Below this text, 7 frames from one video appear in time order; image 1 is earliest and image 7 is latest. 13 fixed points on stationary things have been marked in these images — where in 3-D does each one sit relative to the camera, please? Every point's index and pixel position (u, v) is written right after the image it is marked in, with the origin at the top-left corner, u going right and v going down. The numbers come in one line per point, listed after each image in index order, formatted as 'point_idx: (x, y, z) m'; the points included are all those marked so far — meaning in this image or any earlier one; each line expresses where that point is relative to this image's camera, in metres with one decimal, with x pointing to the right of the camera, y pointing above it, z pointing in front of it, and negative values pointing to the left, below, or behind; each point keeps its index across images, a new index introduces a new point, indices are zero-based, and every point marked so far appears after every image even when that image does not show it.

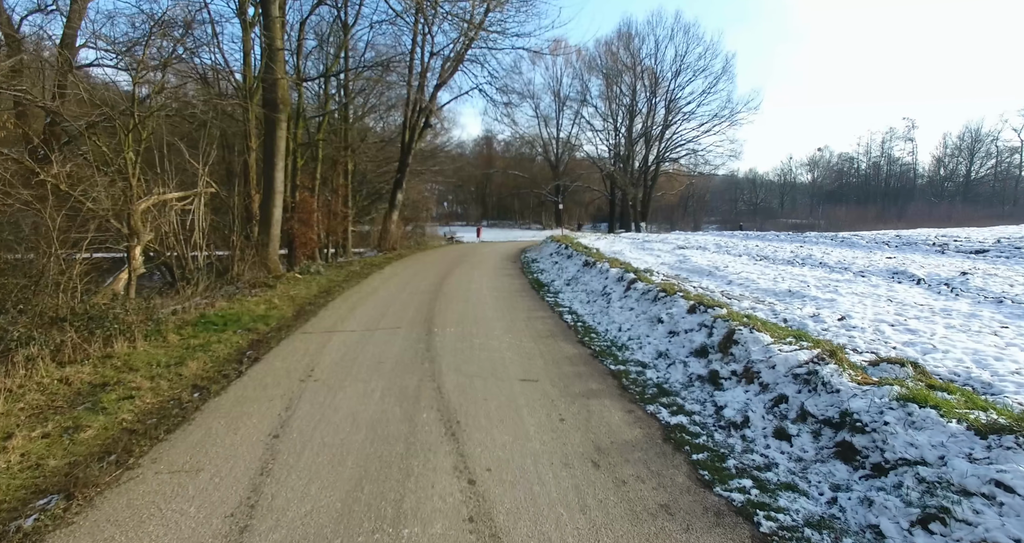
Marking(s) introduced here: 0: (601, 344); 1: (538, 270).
0: (+1.0, -0.9, +7.2) m
1: (+0.6, 0.0, +15.2) m
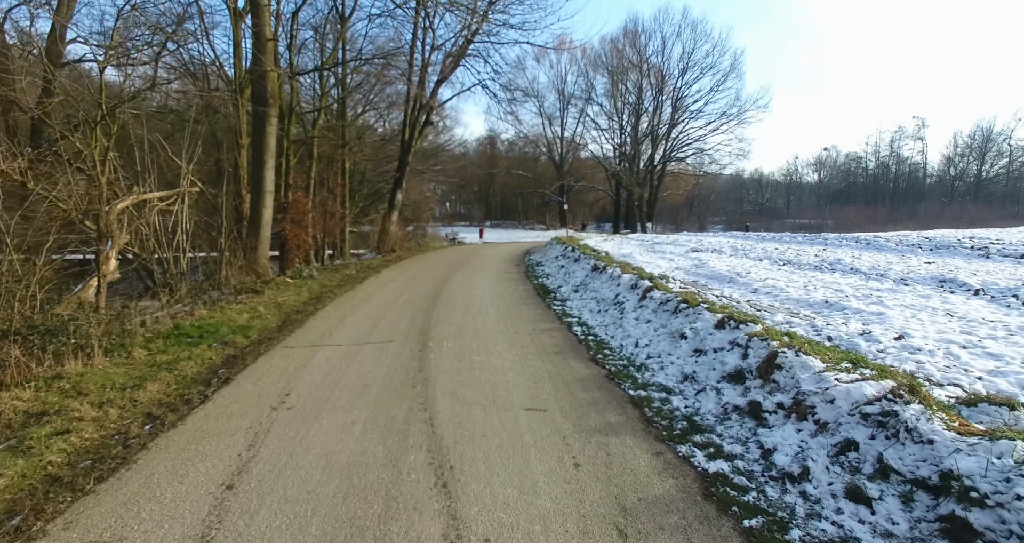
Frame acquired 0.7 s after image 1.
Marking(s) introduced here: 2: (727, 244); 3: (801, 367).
0: (+1.1, -1.0, +6.4) m
1: (+0.7, -0.1, +14.4) m
2: (+5.7, +0.7, +16.6) m
3: (+2.1, -0.7, +4.6) m
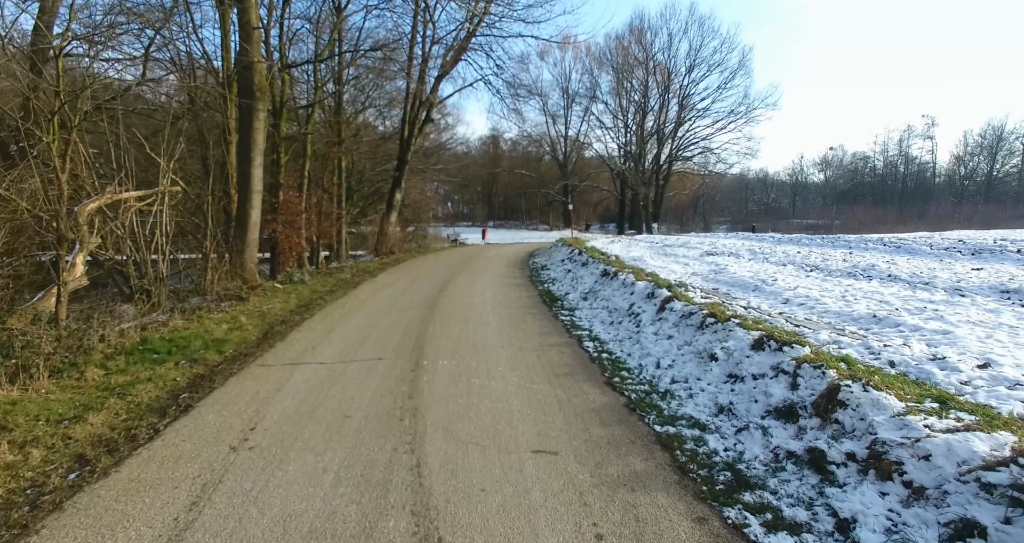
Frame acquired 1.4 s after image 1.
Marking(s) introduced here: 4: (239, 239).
0: (+1.1, -1.1, +5.5) m
1: (+0.8, -0.2, +13.5) m
2: (+5.8, +0.6, +15.7) m
3: (+2.1, -0.8, +3.7) m
4: (-5.5, +0.6, +12.7) m
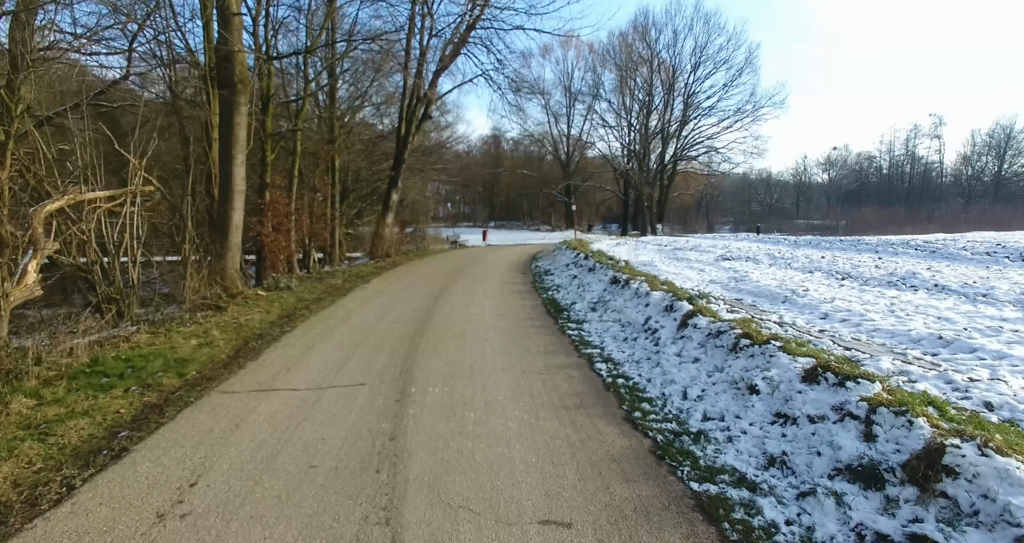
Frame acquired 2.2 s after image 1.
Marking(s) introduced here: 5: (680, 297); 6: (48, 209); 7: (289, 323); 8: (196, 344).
0: (+1.1, -1.2, +4.6) m
1: (+0.8, -0.3, +12.6) m
2: (+5.8, +0.5, +14.8) m
3: (+2.1, -0.9, +2.8) m
4: (-5.5, +0.5, +11.8) m
5: (+2.1, -0.3, +8.1) m
6: (-5.3, +0.7, +7.0) m
7: (-3.3, -0.8, +9.5) m
8: (-3.9, -0.9, +7.9) m
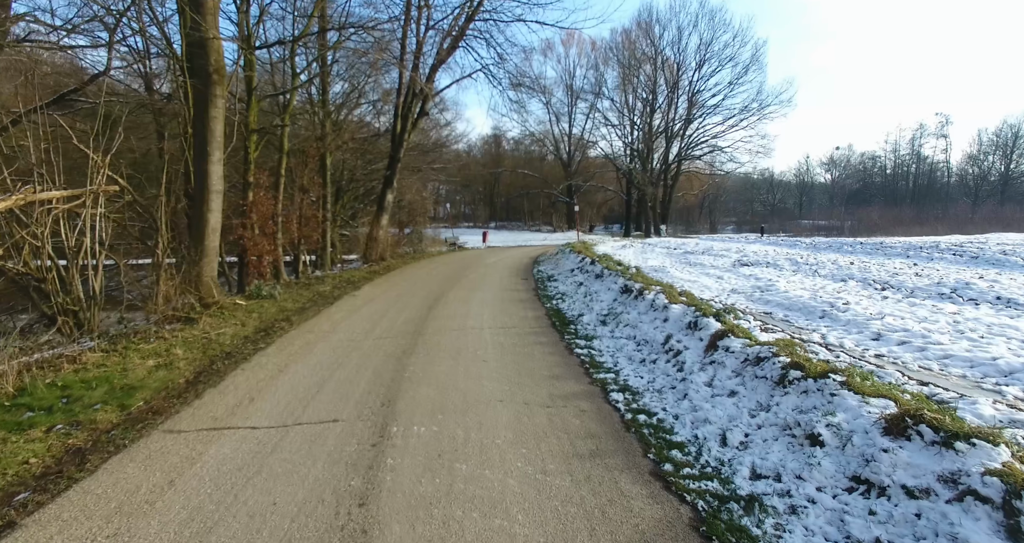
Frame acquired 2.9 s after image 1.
0: (+1.1, -1.3, +3.6) m
1: (+0.8, -0.4, +11.6) m
2: (+5.8, +0.4, +13.8) m
3: (+2.1, -1.0, +1.8) m
4: (-5.5, +0.4, +10.8) m
5: (+2.1, -0.4, +7.1) m
6: (-5.3, +0.6, +6.1) m
7: (-3.3, -0.9, +8.5) m
8: (-3.9, -1.0, +6.9) m
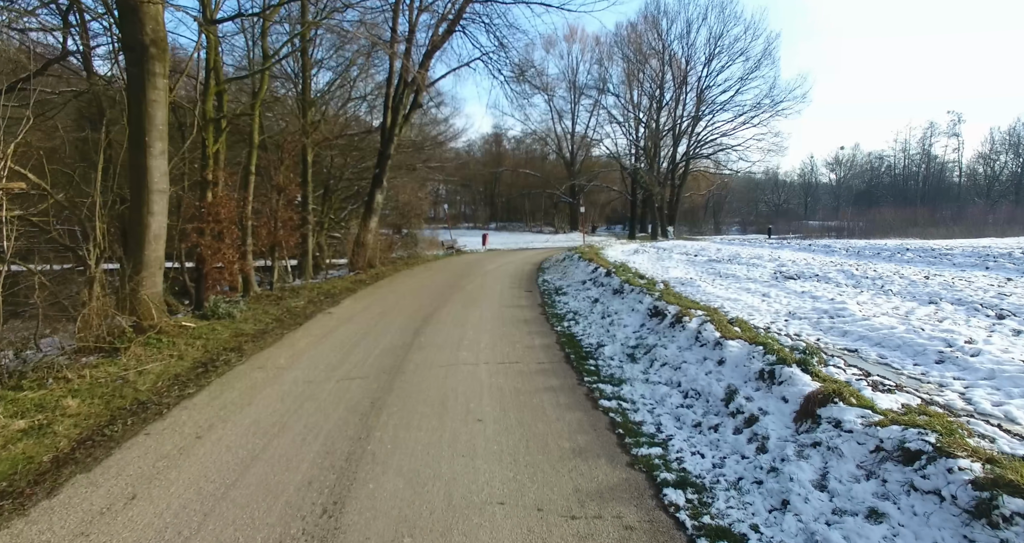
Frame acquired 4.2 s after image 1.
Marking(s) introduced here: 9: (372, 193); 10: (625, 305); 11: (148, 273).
0: (+1.1, -1.5, +1.8) m
1: (+0.9, -0.7, +9.7) m
2: (+5.9, +0.1, +11.9) m
3: (+2.2, -1.2, -0.1) m
4: (-5.4, +0.2, +9.0) m
5: (+2.2, -0.7, +5.2) m
6: (-5.3, +0.3, +4.2) m
7: (-3.3, -1.1, +6.6) m
8: (-3.9, -1.3, +5.0) m
9: (-4.2, +2.4, +19.2) m
10: (+1.7, -0.4, +9.3) m
11: (-5.3, 0.0, +9.1) m
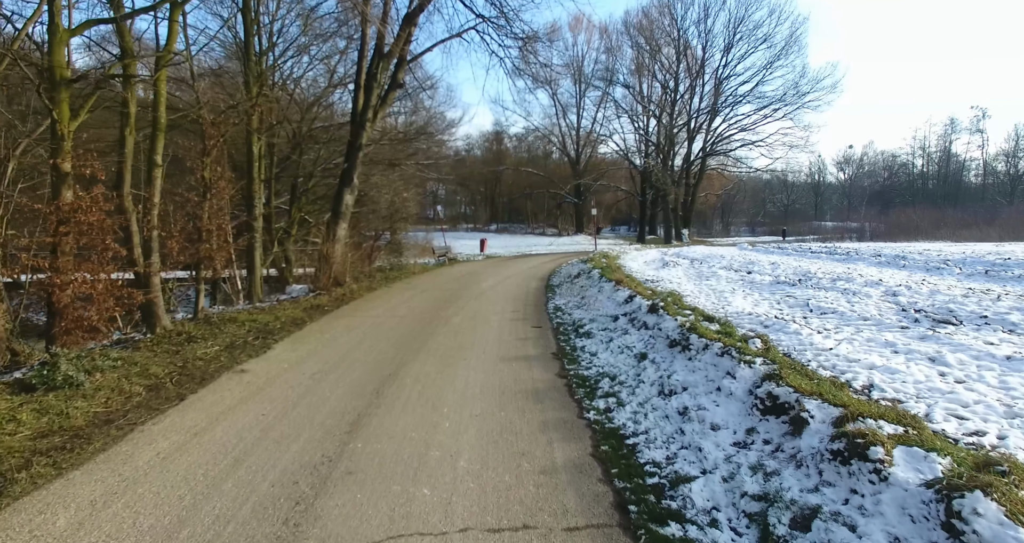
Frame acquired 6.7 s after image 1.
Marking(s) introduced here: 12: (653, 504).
0: (+1.2, -1.9, -2.0) m
1: (+0.9, -1.1, +6.0) m
2: (+5.9, -0.3, +8.2) m
3: (+2.2, -1.7, -3.8) m
4: (-5.4, -0.3, +5.3) m
5: (+2.2, -1.1, +1.5) m
6: (-5.3, -0.1, +0.5) m
7: (-3.3, -1.6, +2.9) m
8: (-3.9, -1.7, +1.3) m
9: (-4.2, +2.0, +15.5) m
10: (+1.7, -0.8, +5.6) m
11: (-5.2, -0.4, +5.4) m
12: (+0.9, -1.3, +3.9) m
